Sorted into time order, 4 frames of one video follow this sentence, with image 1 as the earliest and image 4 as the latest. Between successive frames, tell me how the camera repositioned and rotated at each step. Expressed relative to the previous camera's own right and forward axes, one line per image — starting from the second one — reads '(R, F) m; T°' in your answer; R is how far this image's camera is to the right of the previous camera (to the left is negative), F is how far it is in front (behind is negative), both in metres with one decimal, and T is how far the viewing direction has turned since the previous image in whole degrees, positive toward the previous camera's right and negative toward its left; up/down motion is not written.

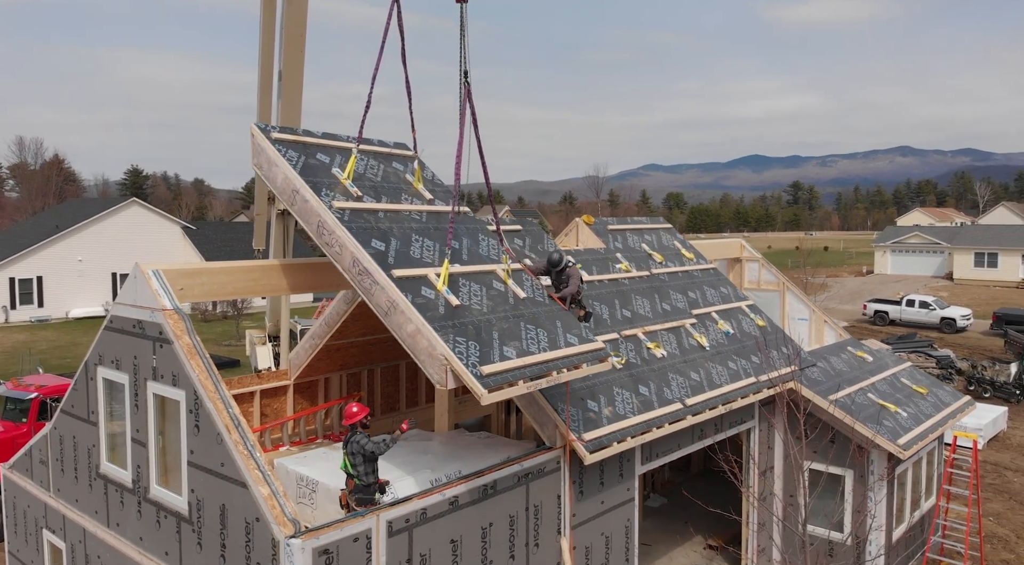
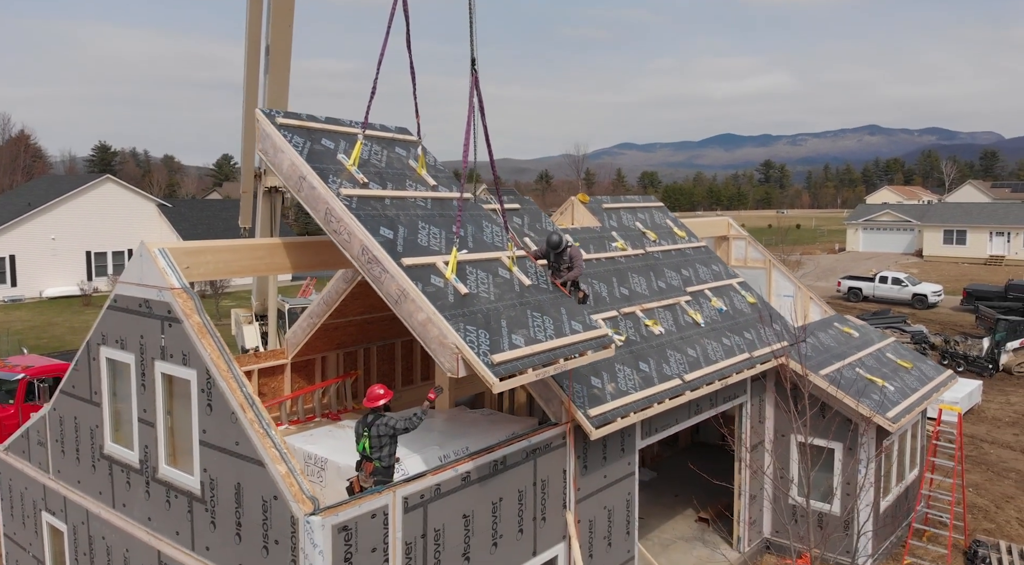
(-0.3, 0.0) m; +2°
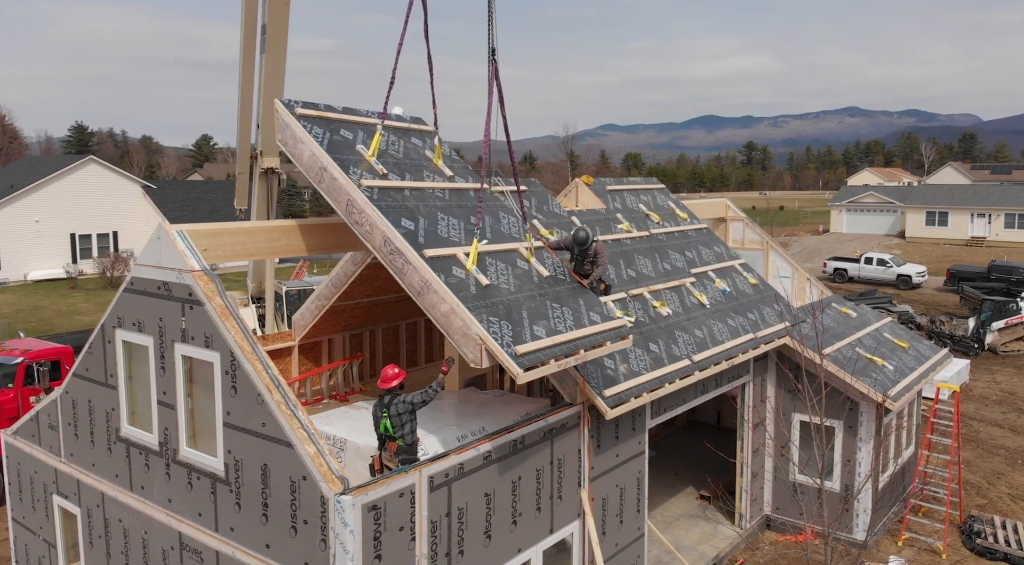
(-0.3, 0.0) m; +1°
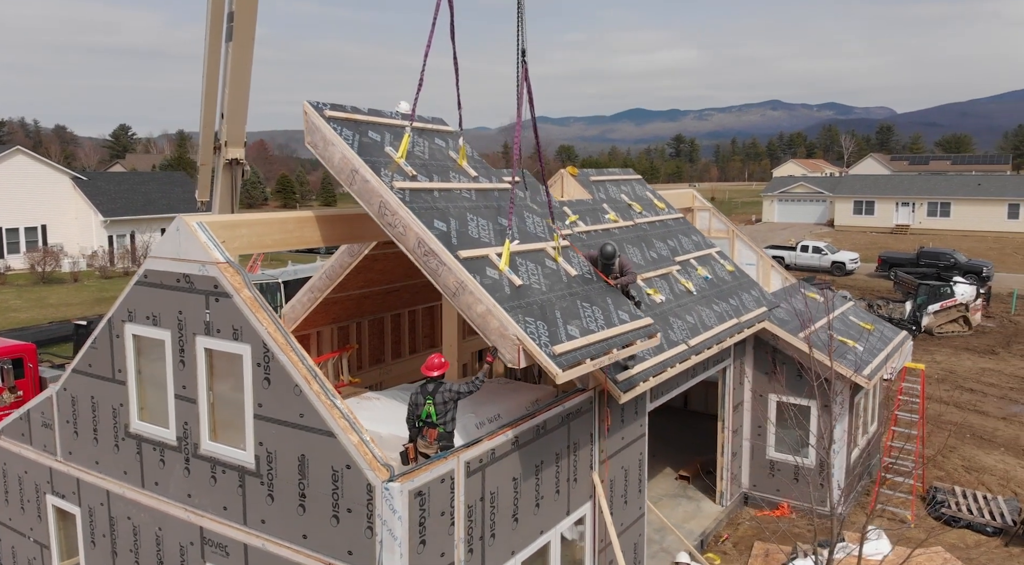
(-0.9, -0.1) m; +5°
